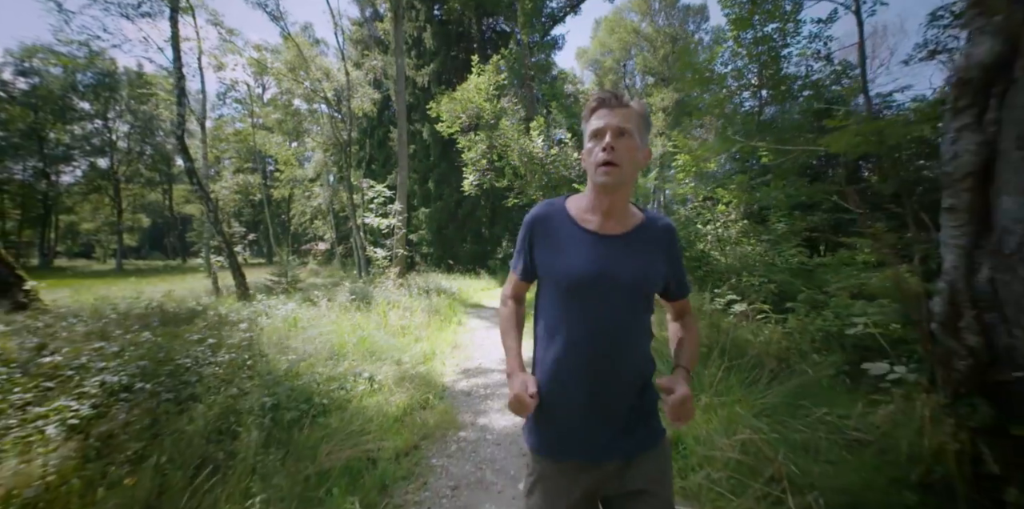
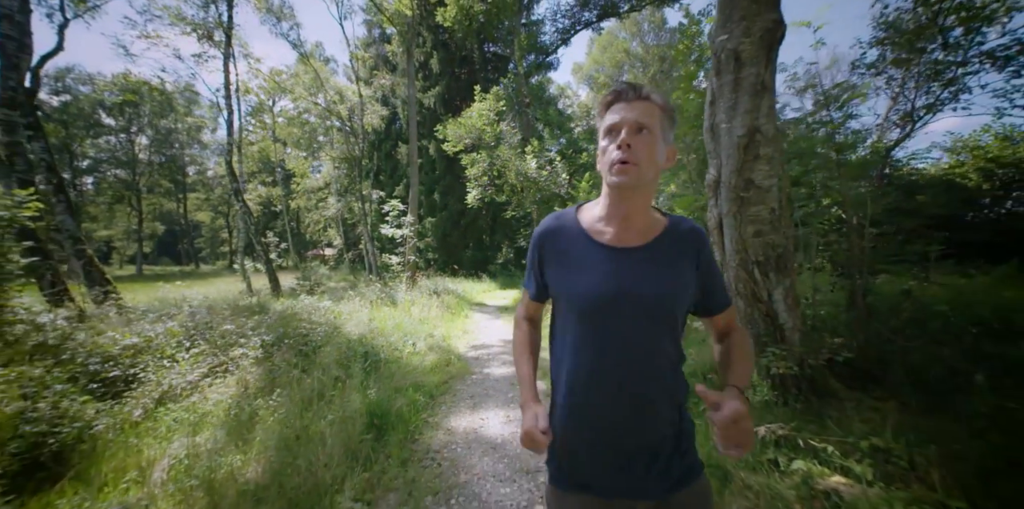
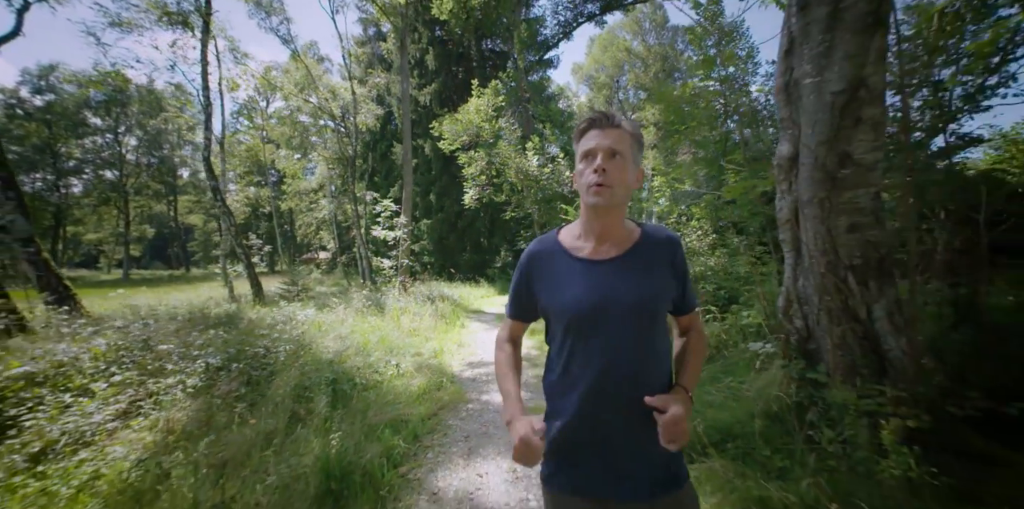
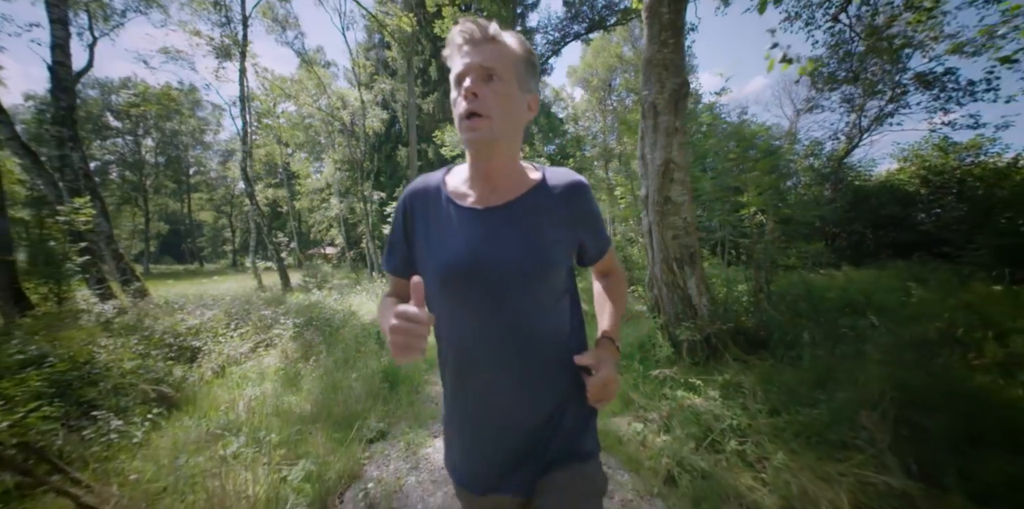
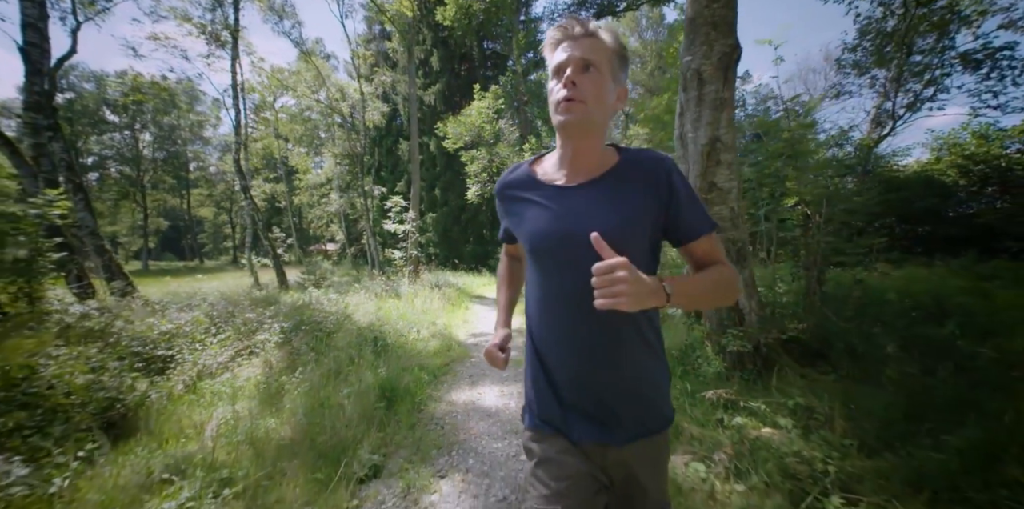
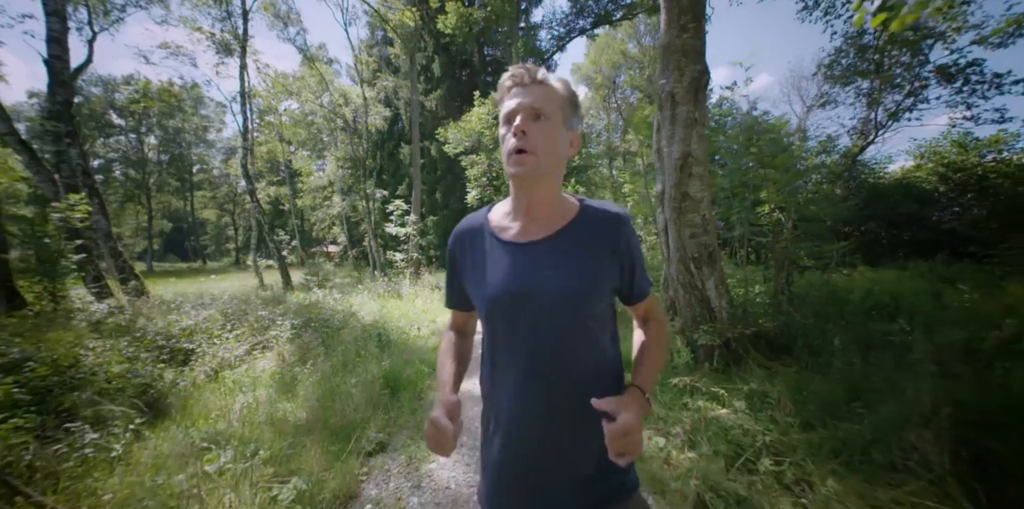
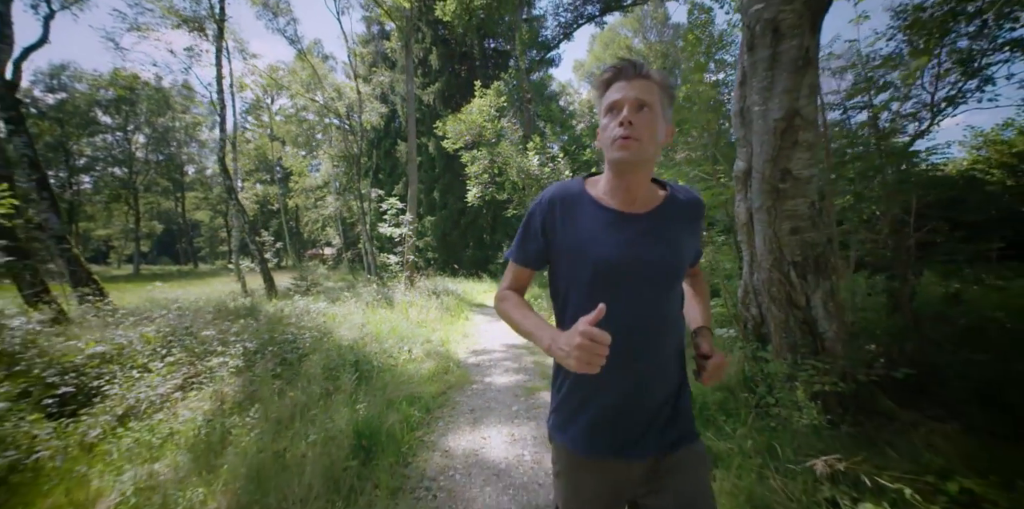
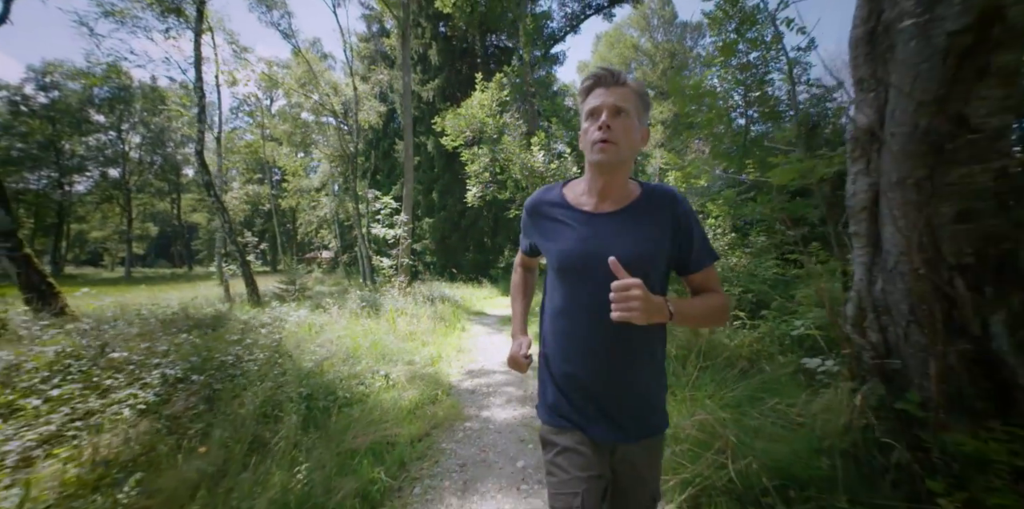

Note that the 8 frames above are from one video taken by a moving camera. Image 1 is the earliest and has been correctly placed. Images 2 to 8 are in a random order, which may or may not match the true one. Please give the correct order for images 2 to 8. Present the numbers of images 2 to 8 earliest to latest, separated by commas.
8, 3, 7, 2, 5, 6, 4
